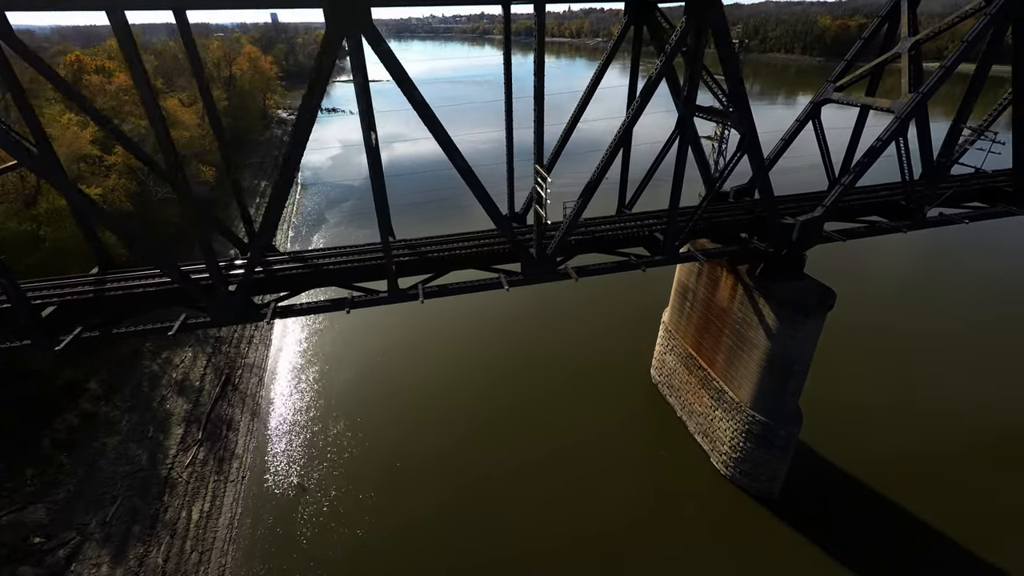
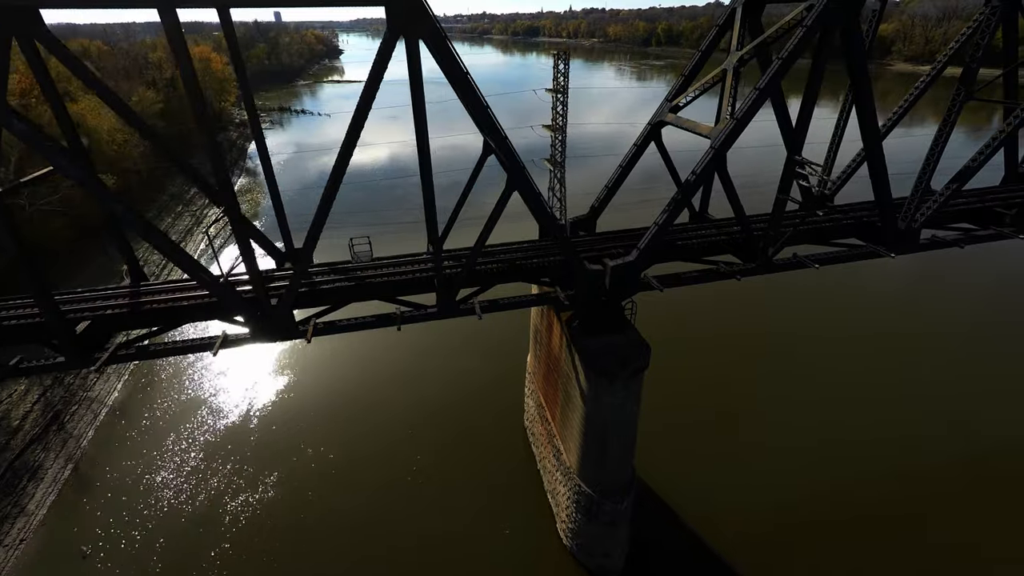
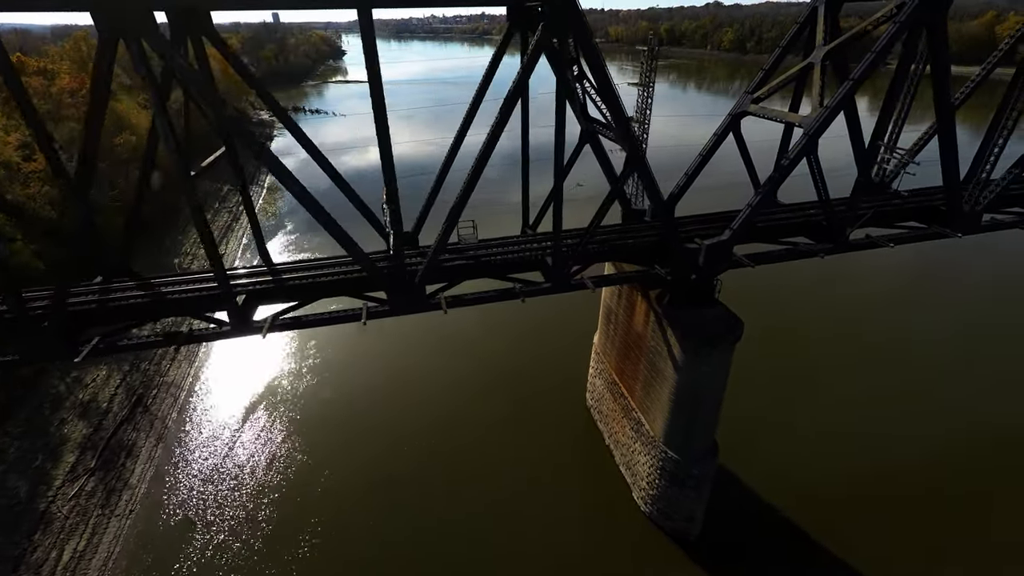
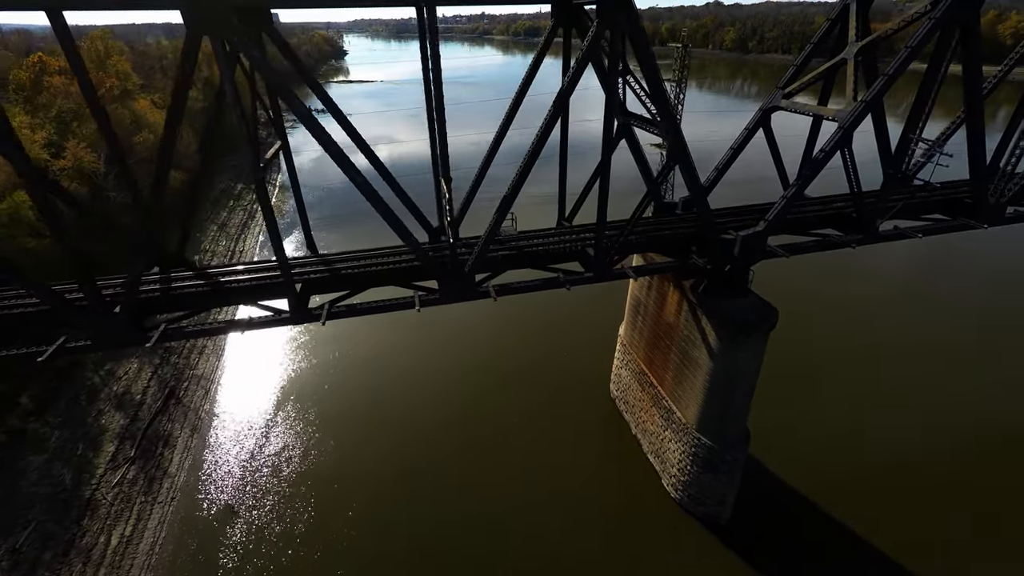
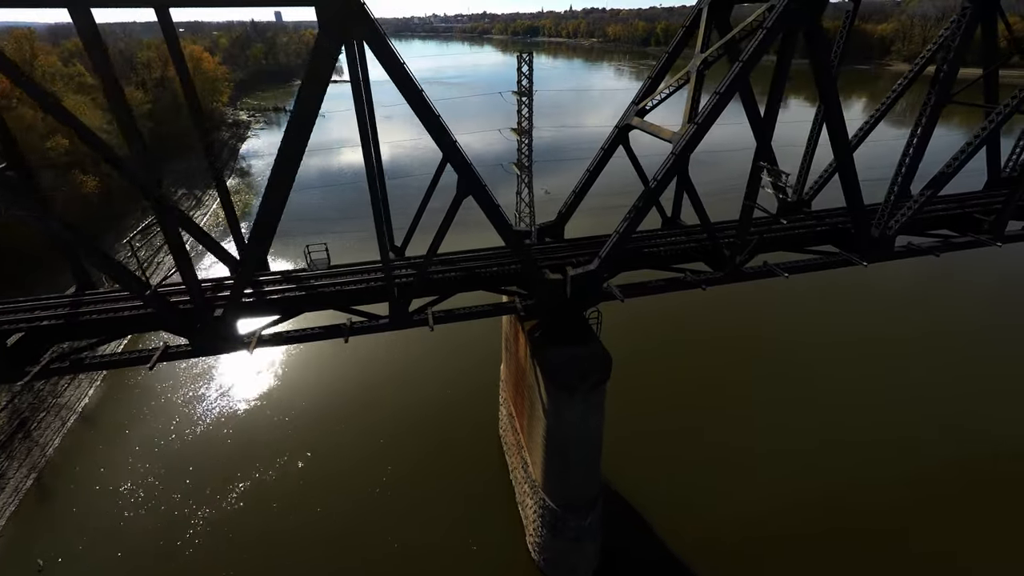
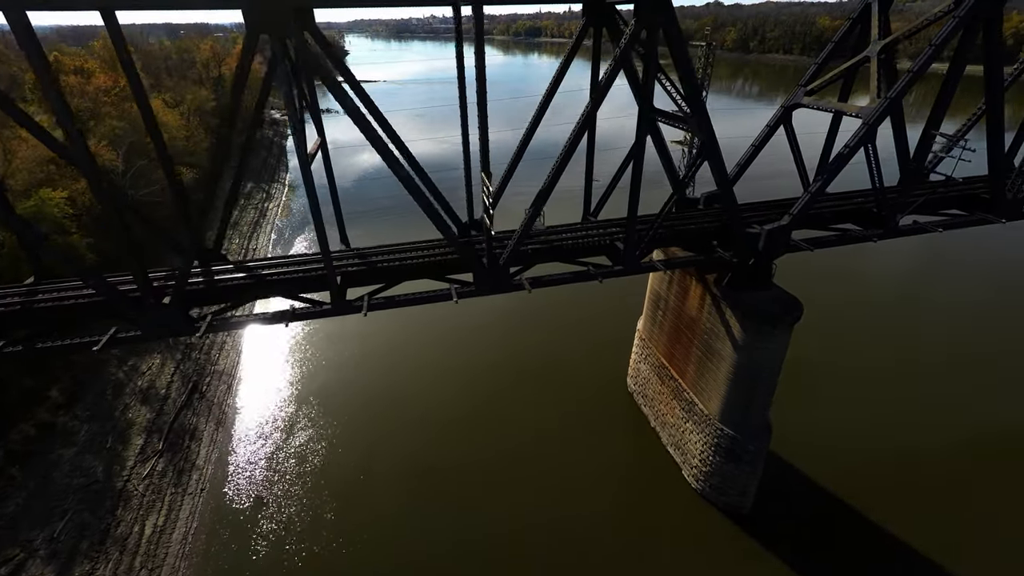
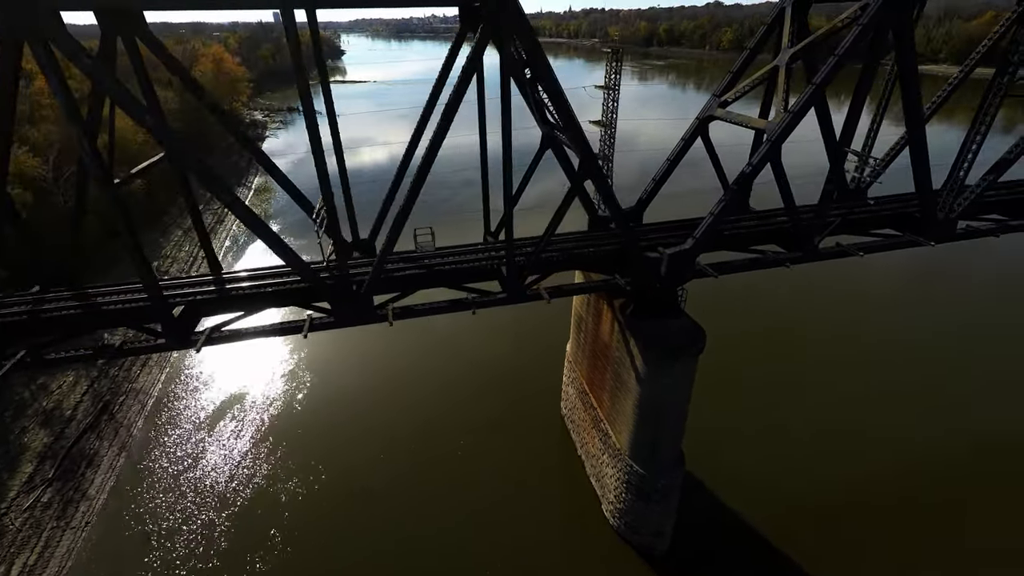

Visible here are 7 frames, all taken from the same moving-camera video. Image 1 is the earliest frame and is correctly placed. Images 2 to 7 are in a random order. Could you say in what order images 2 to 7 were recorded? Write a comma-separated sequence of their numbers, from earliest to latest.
6, 4, 3, 7, 2, 5
